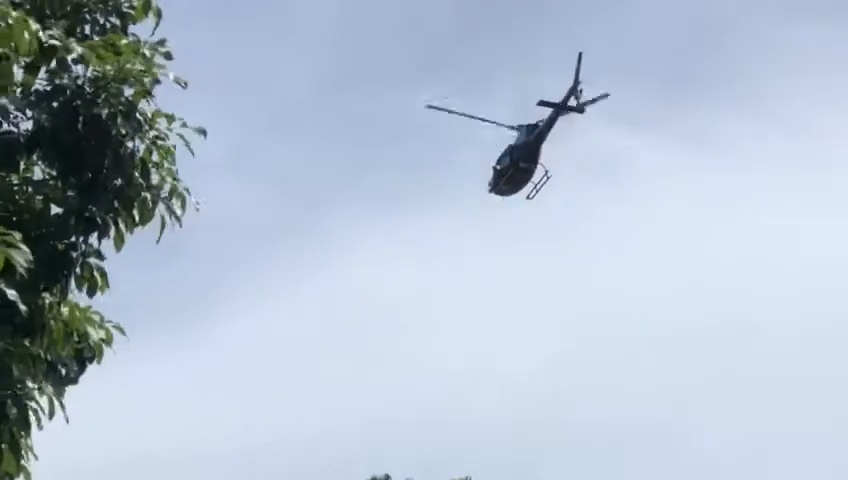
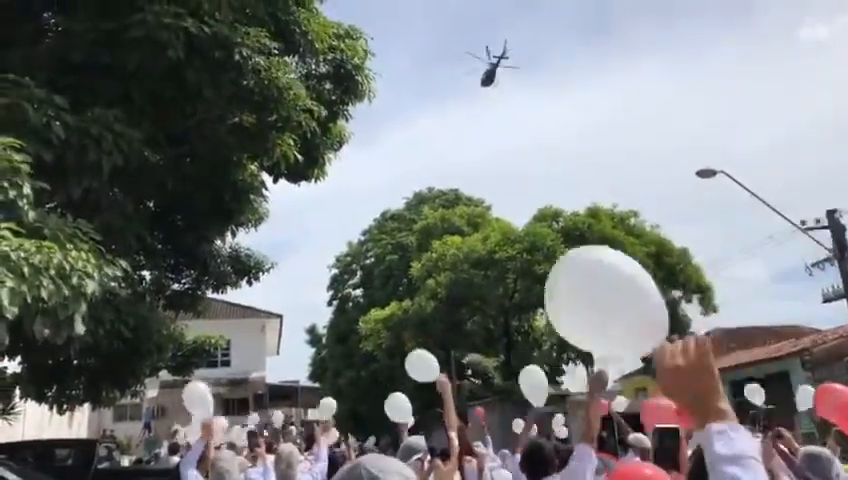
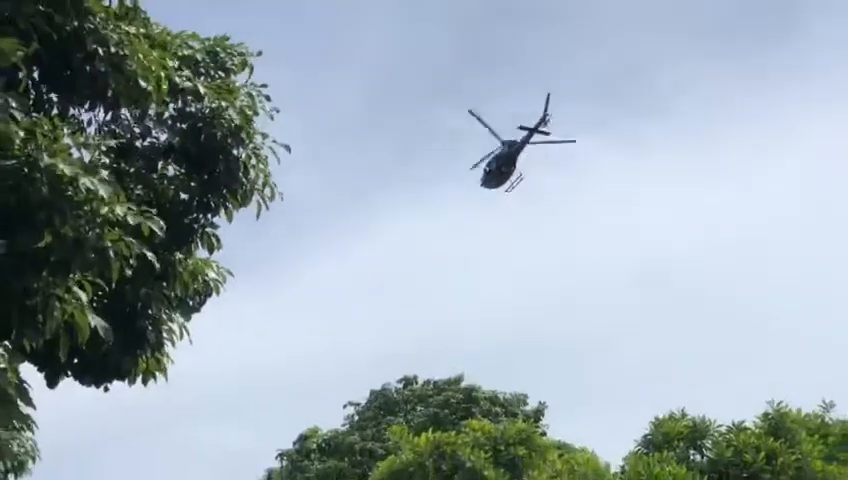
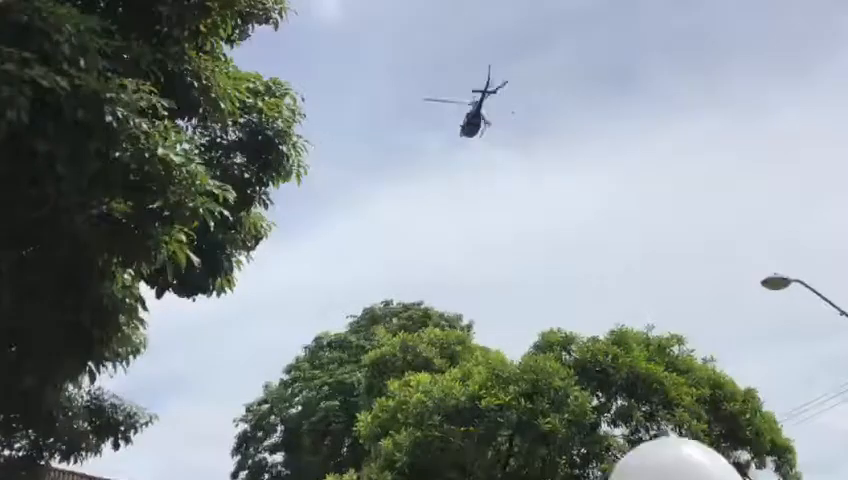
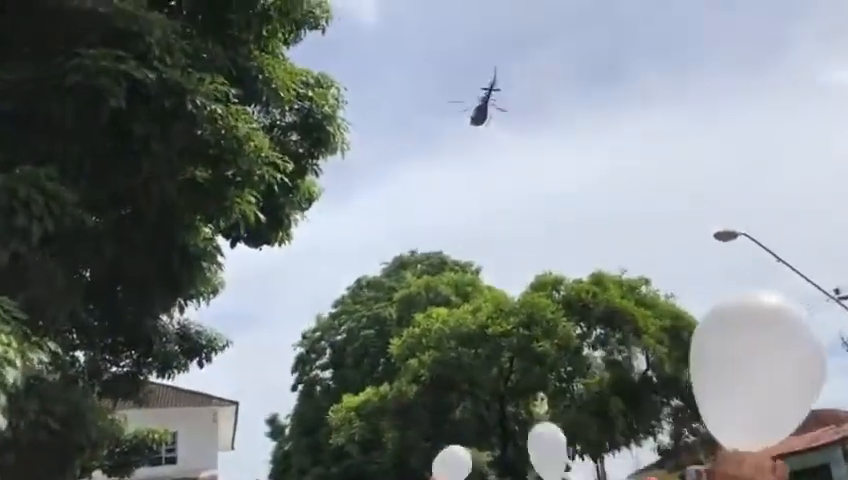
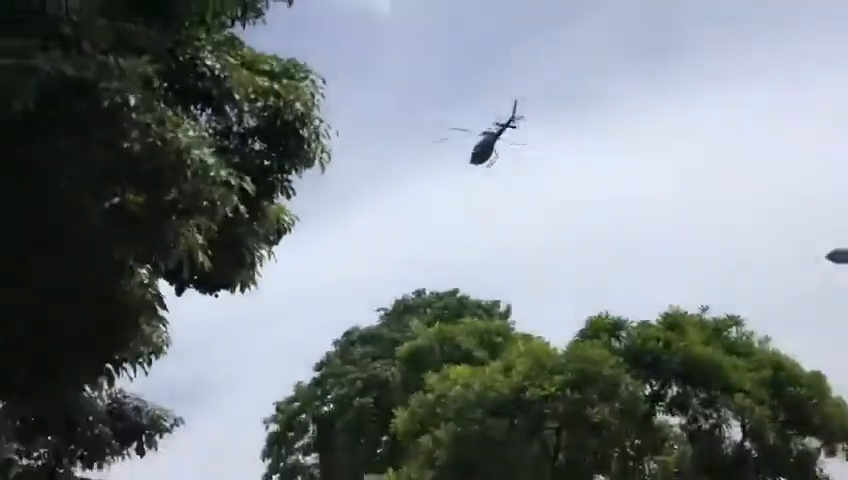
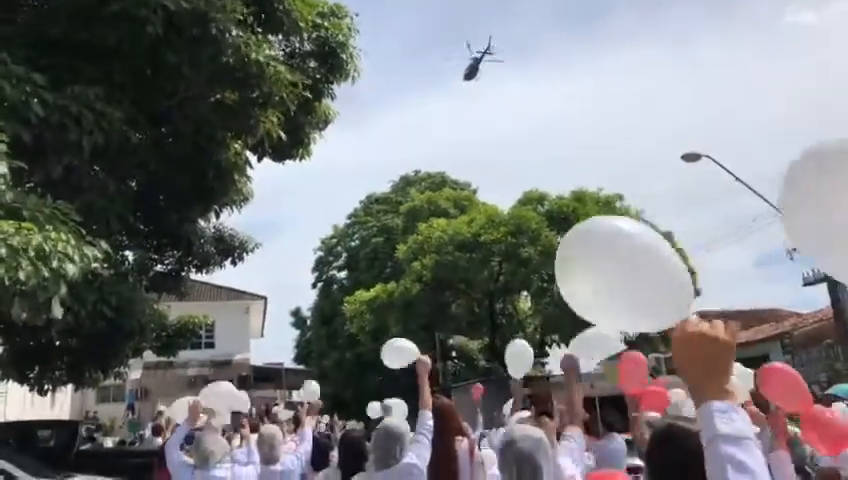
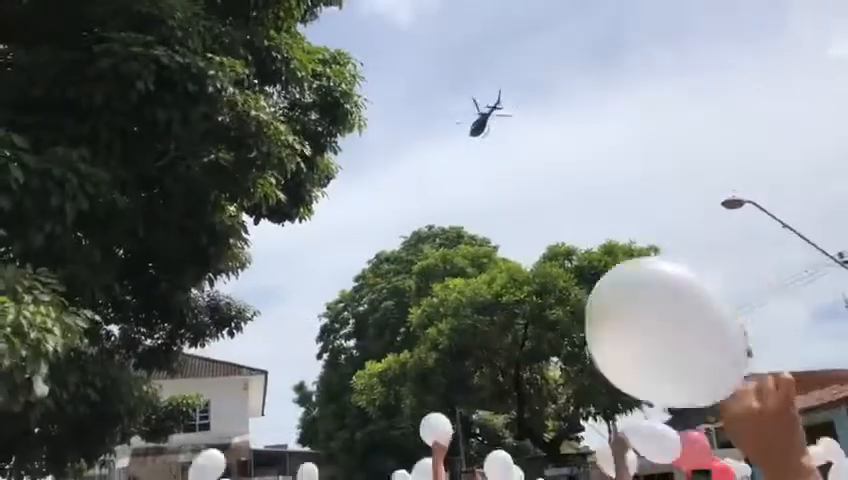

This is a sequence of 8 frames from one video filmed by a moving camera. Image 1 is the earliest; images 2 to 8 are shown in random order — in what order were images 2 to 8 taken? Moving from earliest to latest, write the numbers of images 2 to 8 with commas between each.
3, 6, 8, 7, 2, 5, 4
